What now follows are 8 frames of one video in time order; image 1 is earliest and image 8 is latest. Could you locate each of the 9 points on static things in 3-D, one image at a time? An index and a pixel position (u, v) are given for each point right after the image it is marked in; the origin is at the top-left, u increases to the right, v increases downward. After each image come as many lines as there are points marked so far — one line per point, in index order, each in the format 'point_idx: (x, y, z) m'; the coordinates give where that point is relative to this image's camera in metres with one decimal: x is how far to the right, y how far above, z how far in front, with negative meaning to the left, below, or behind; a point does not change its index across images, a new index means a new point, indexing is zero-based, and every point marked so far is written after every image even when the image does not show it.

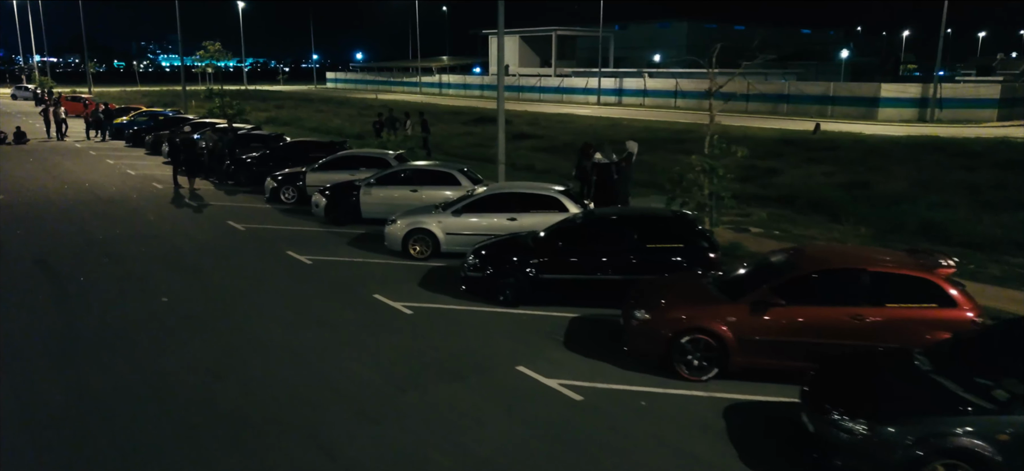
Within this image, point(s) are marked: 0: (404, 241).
0: (-1.7, -0.1, +13.6) m
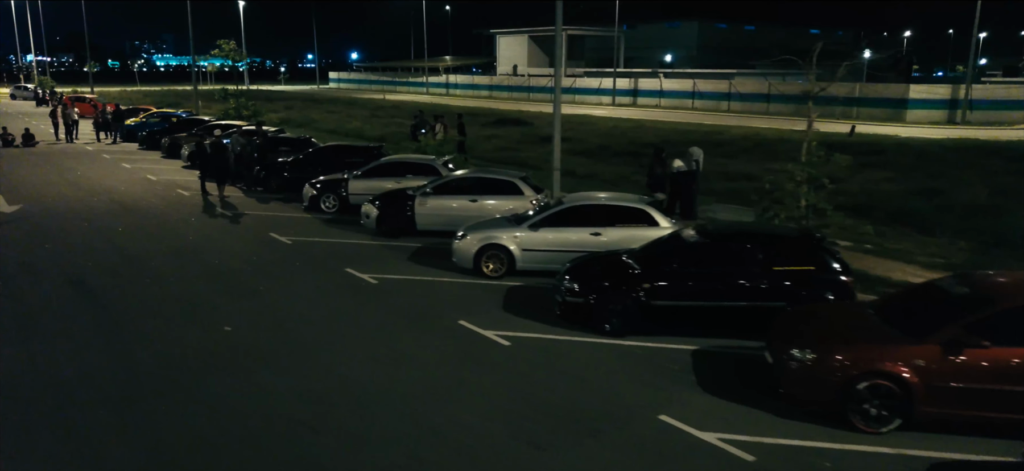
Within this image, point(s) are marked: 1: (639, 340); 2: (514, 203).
0: (-0.5, -0.4, +12.4) m
1: (+1.4, -1.2, +9.6) m
2: (0.0, +0.6, +14.8) m
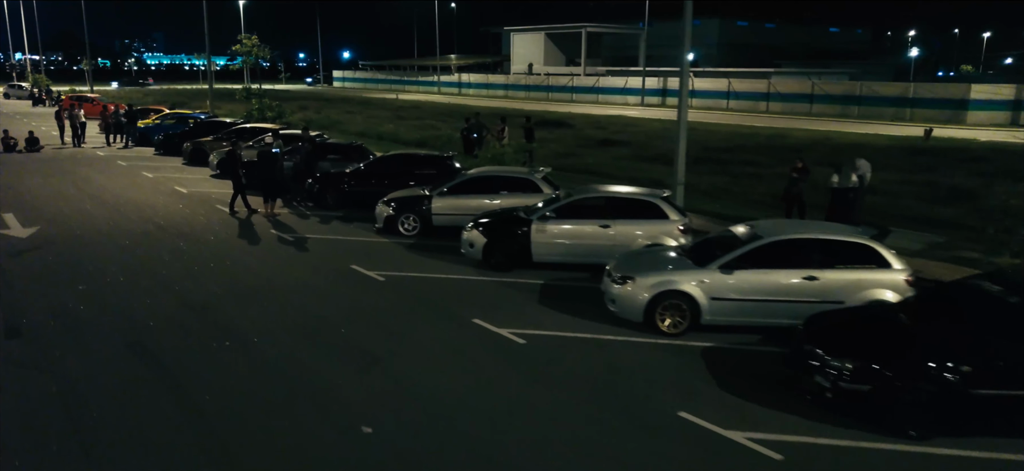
0: (+1.5, -0.8, +9.5) m
1: (+3.5, -1.7, +6.8) m
2: (+2.0, +0.1, +12.0) m
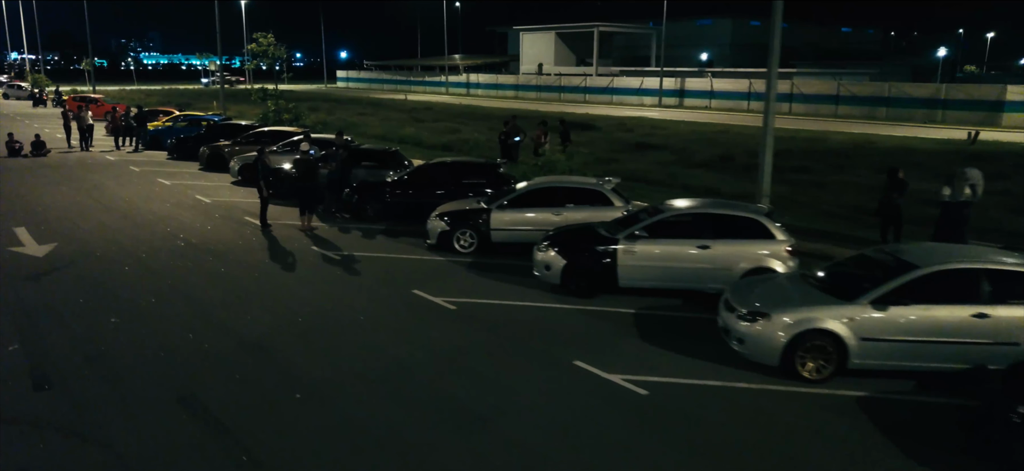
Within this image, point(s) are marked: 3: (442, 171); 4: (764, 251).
0: (+2.6, -1.1, +8.1) m
1: (+4.6, -1.9, +5.4) m
2: (+3.1, -0.2, +10.6) m
3: (-1.3, +1.2, +16.0) m
4: (+3.1, -0.2, +10.6) m
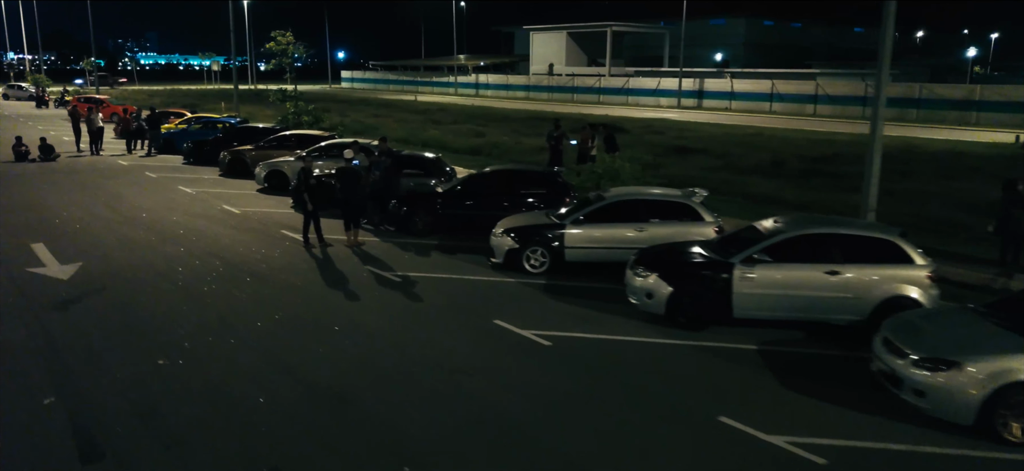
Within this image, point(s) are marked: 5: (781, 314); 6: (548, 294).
0: (+3.7, -1.4, +6.8) m
1: (+5.7, -2.2, +4.0) m
2: (+4.2, -0.4, +9.3) m
3: (-0.2, +1.0, +14.6) m
4: (+4.2, -0.5, +9.2) m
5: (+3.0, -0.9, +9.5) m
6: (+0.5, -0.8, +11.1) m
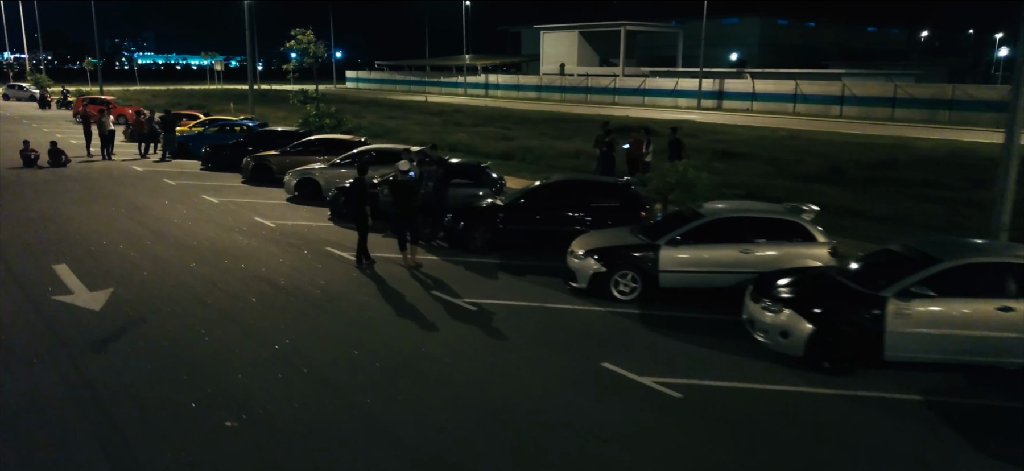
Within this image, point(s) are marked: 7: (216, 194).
0: (+4.8, -1.7, +5.4) m
1: (+6.8, -2.5, +2.7) m
2: (+5.3, -0.7, +7.9) m
3: (+0.8, +0.7, +13.3) m
4: (+5.3, -0.7, +7.8) m
5: (+4.1, -1.2, +8.1) m
6: (+1.6, -1.0, +9.7) m
7: (-6.8, +1.0, +19.5) m
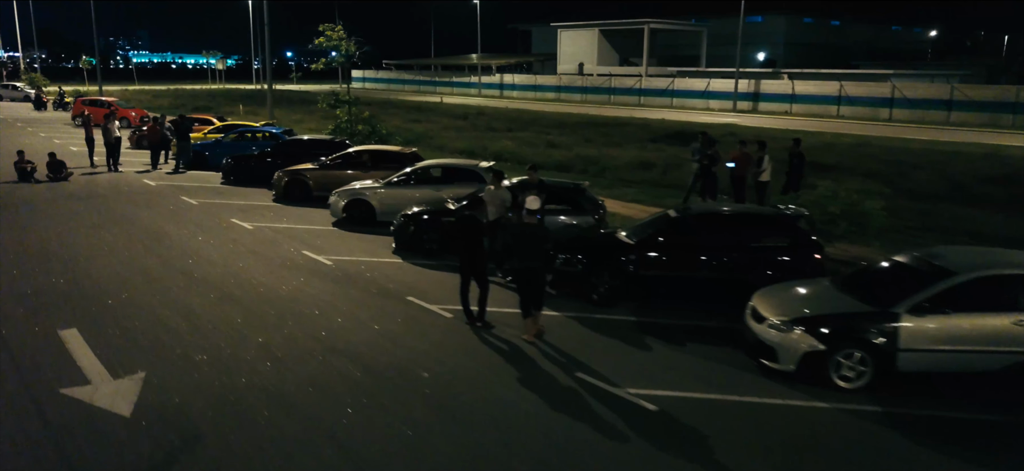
0: (+6.5, -2.3, +2.5) m
1: (+8.6, -3.1, -0.2) m
2: (+7.0, -1.3, +5.0) m
3: (+2.5, +0.1, +10.3) m
4: (+7.0, -1.3, +5.0) m
5: (+5.8, -1.8, +5.2) m
6: (+3.3, -1.6, +6.8) m
7: (-5.1, +0.4, +16.5) m
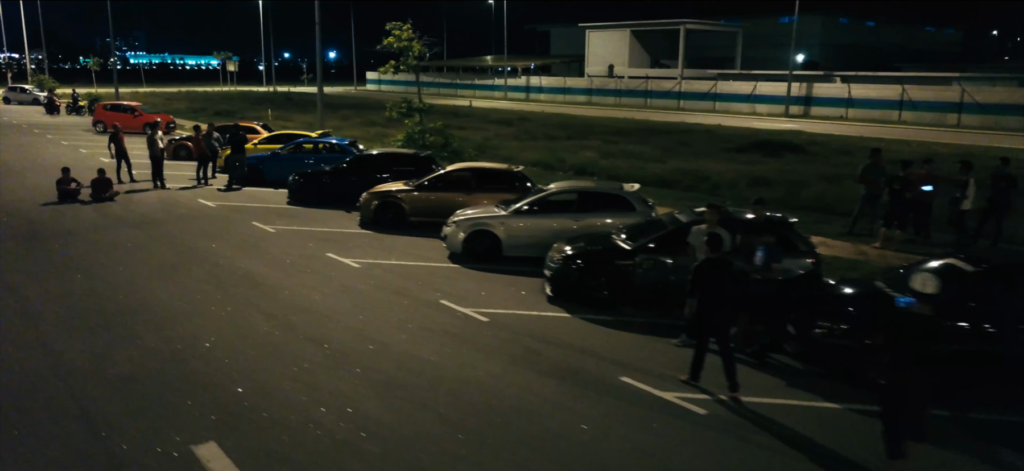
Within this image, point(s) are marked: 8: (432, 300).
0: (+8.9, -2.8, -0.1) m
1: (+11.0, -3.7, -2.8) m
2: (+9.4, -1.9, +2.4) m
3: (+4.9, -0.5, +7.7) m
4: (+9.5, -1.9, +2.4) m
5: (+8.2, -2.3, +2.6) m
6: (+5.7, -2.2, +4.2) m
7: (-2.8, -0.2, +13.9) m
8: (-1.0, -0.9, +10.7) m
